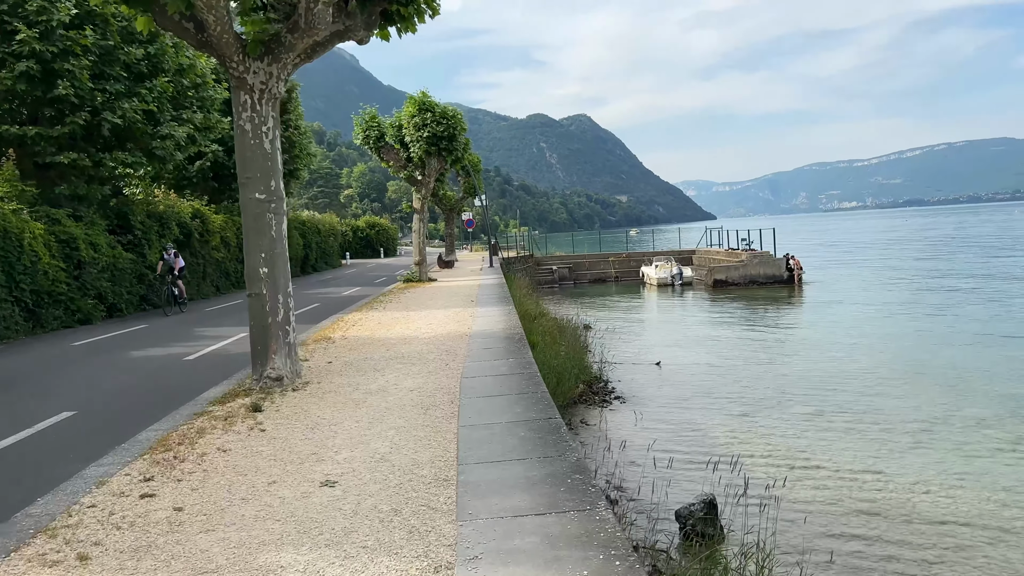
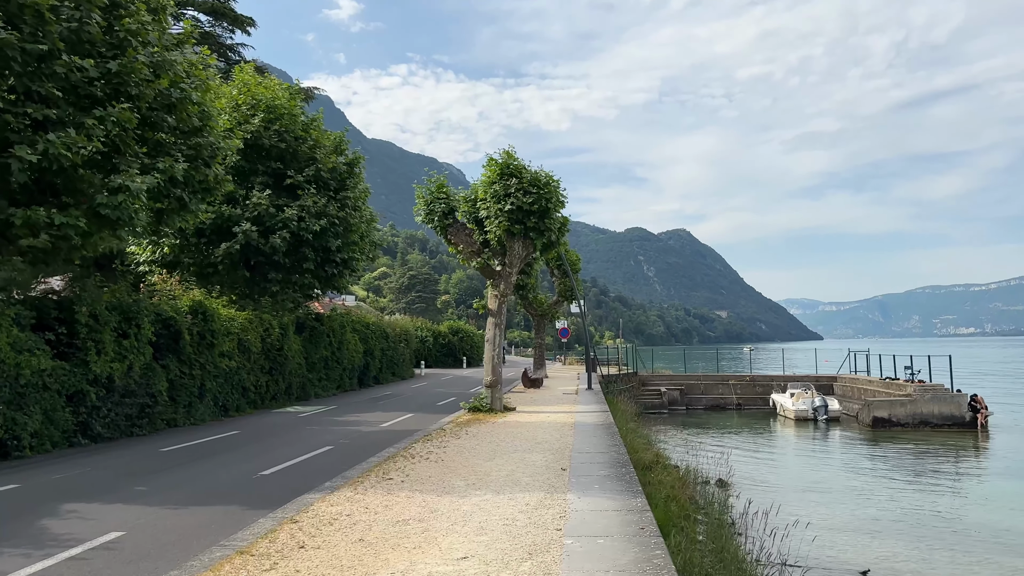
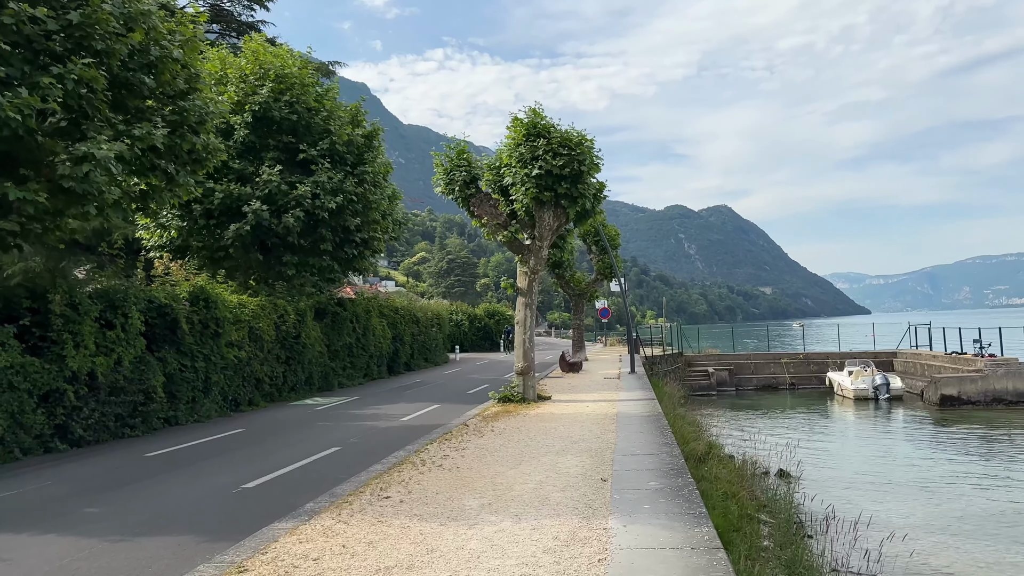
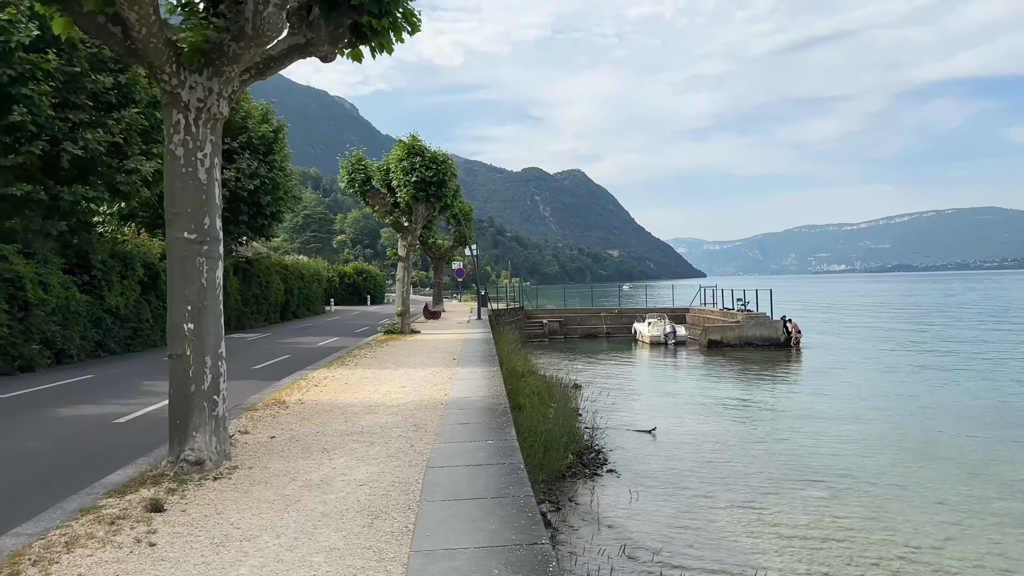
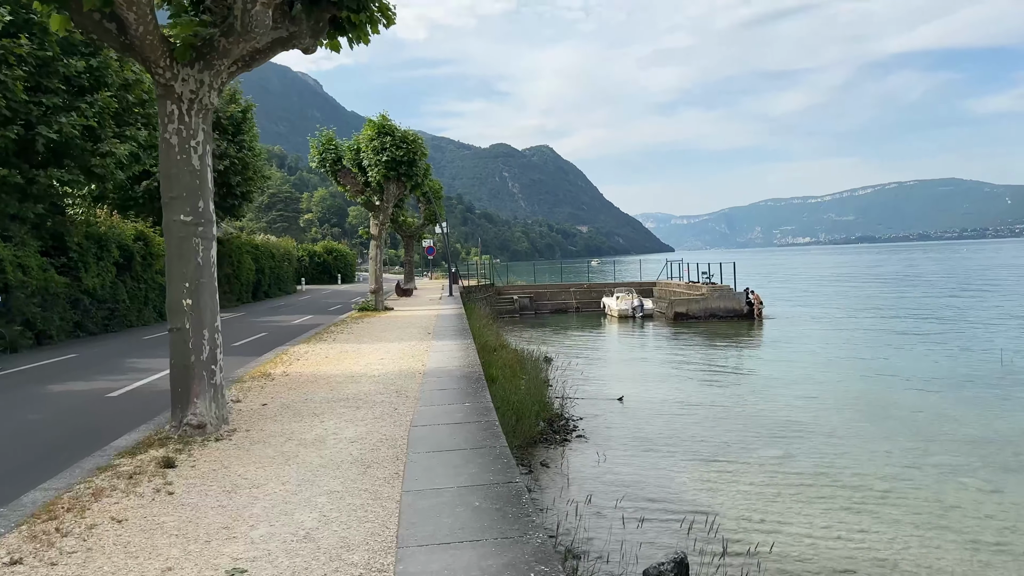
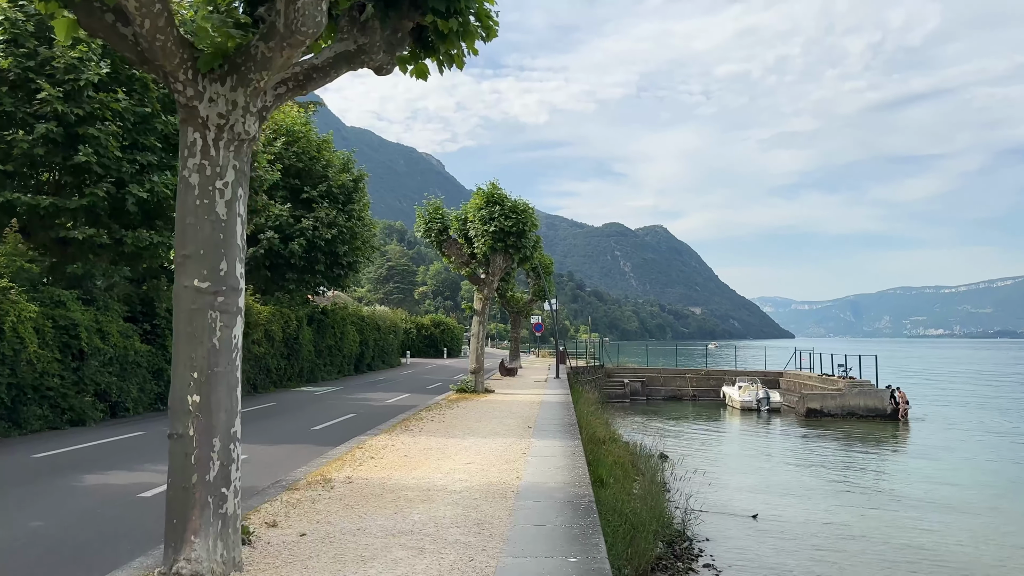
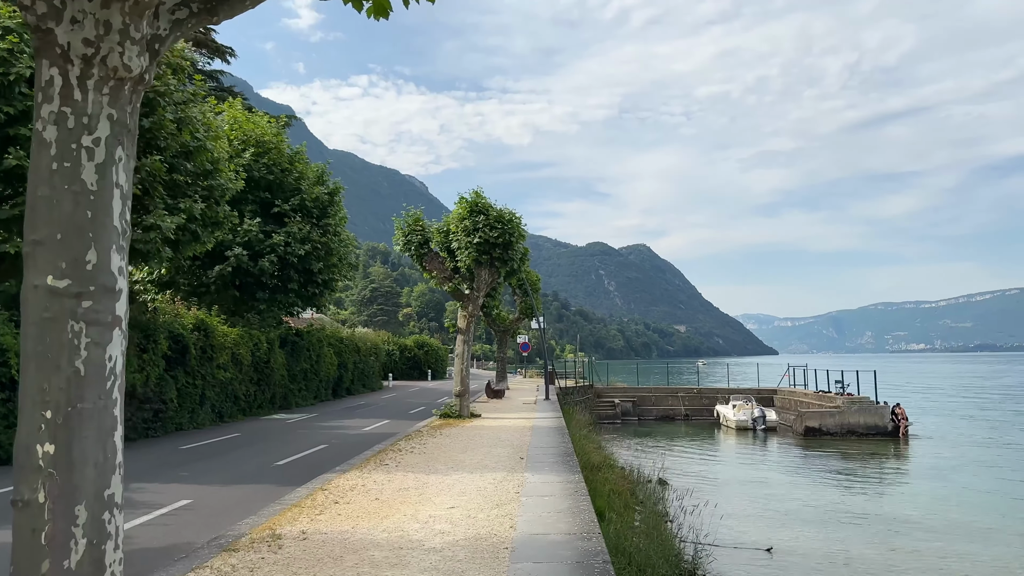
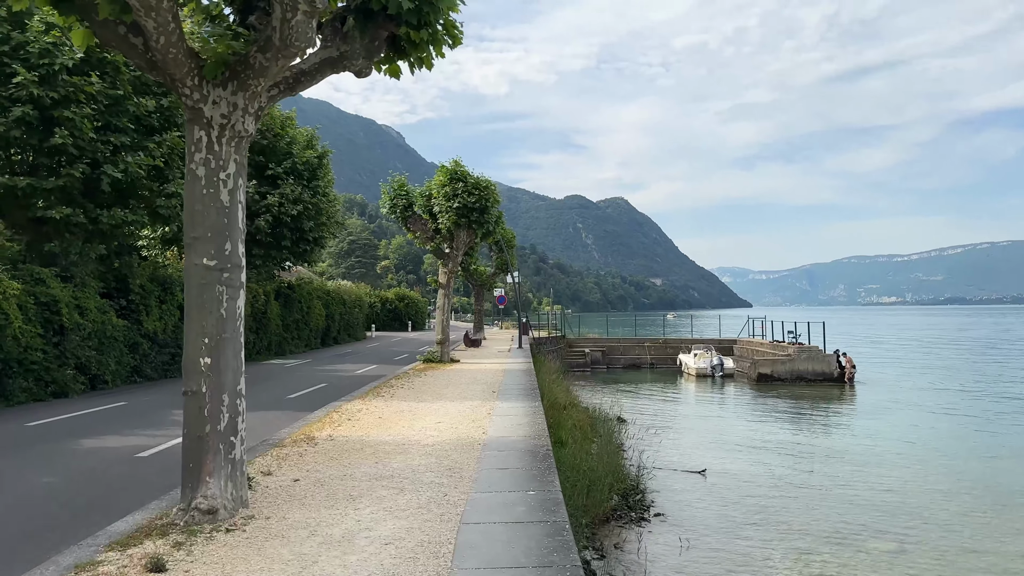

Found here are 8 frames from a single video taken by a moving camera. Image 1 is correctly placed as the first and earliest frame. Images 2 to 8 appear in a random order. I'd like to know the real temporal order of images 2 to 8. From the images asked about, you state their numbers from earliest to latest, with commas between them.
5, 4, 8, 6, 7, 2, 3
